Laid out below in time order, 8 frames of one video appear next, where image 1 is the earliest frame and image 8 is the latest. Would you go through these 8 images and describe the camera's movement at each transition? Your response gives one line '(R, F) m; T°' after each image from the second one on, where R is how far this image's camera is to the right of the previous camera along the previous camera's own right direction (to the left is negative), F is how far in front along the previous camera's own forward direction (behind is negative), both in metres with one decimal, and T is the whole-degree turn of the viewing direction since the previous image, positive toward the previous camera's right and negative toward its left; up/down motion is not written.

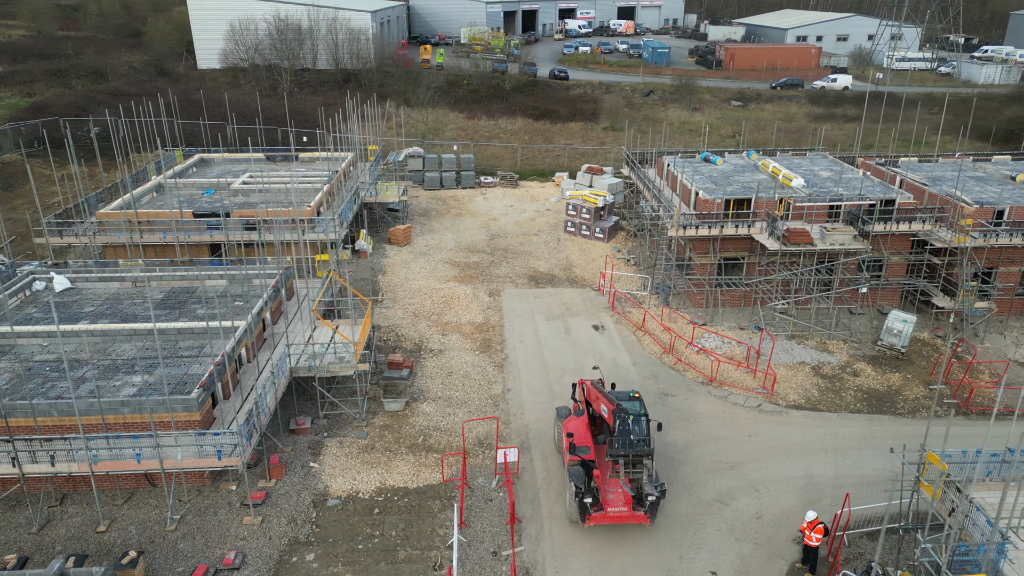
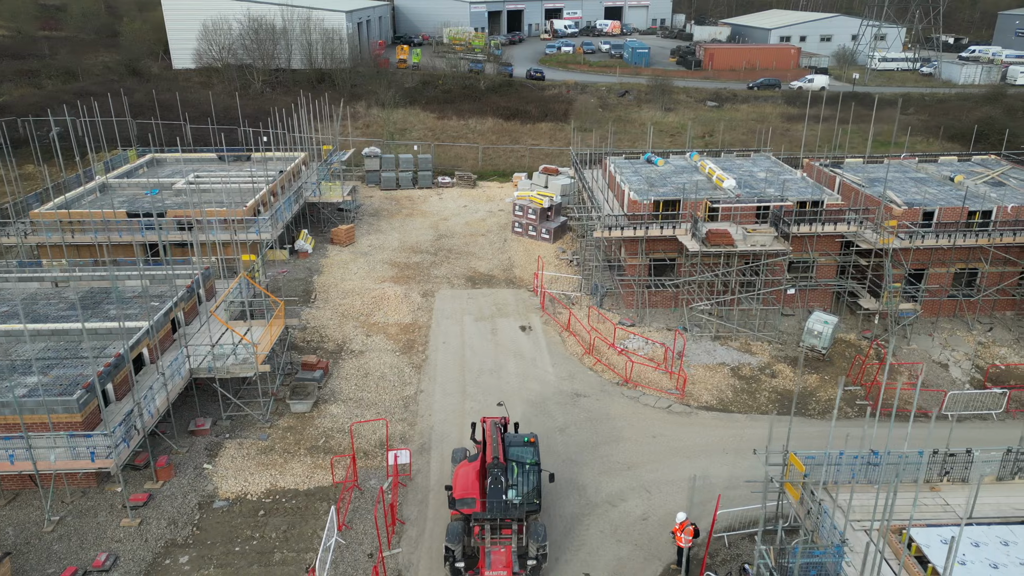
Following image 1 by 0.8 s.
(+1.8, 0.0) m; 0°
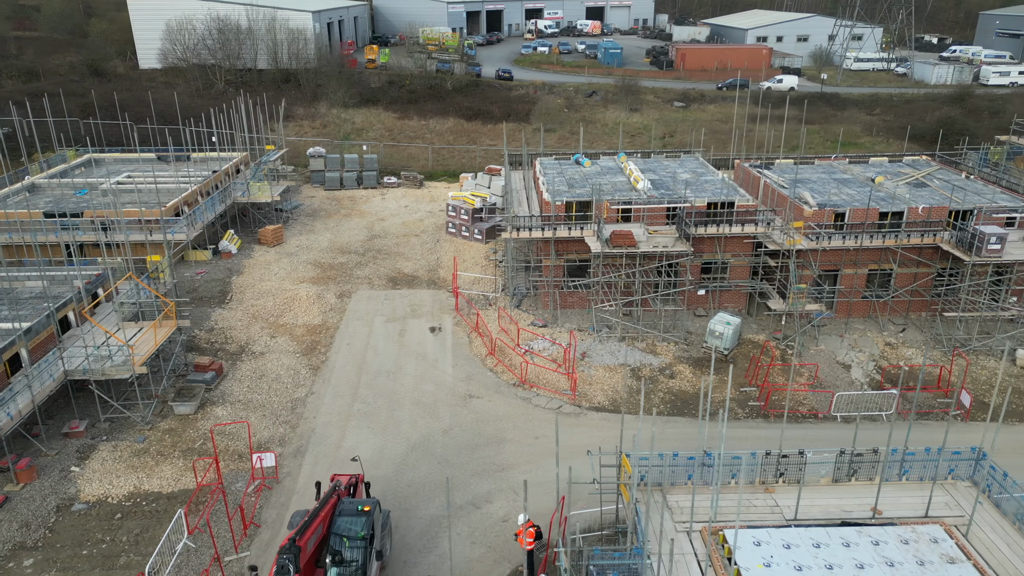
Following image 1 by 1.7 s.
(+2.2, 0.0) m; 0°
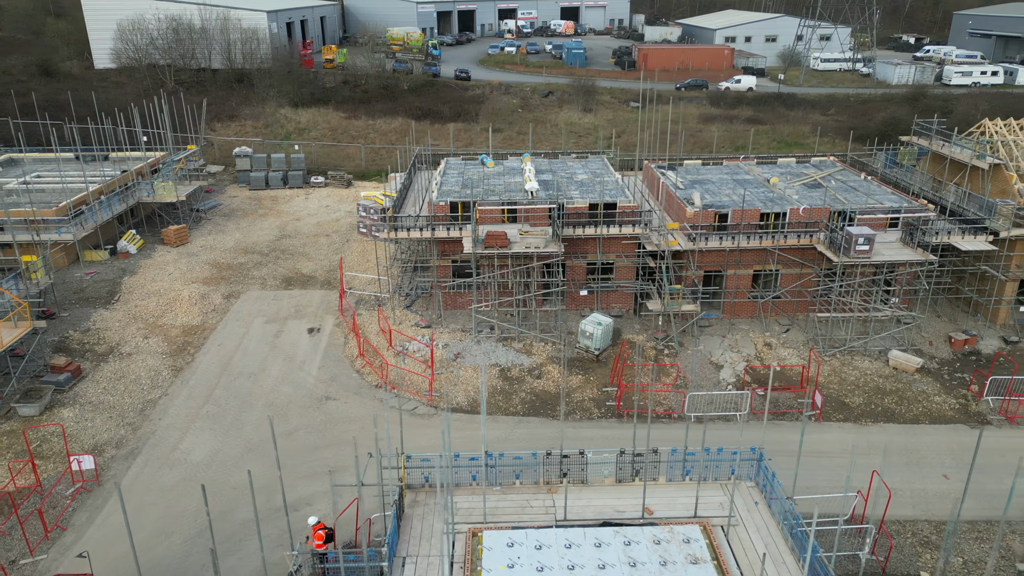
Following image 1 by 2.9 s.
(+2.9, 0.0) m; 0°
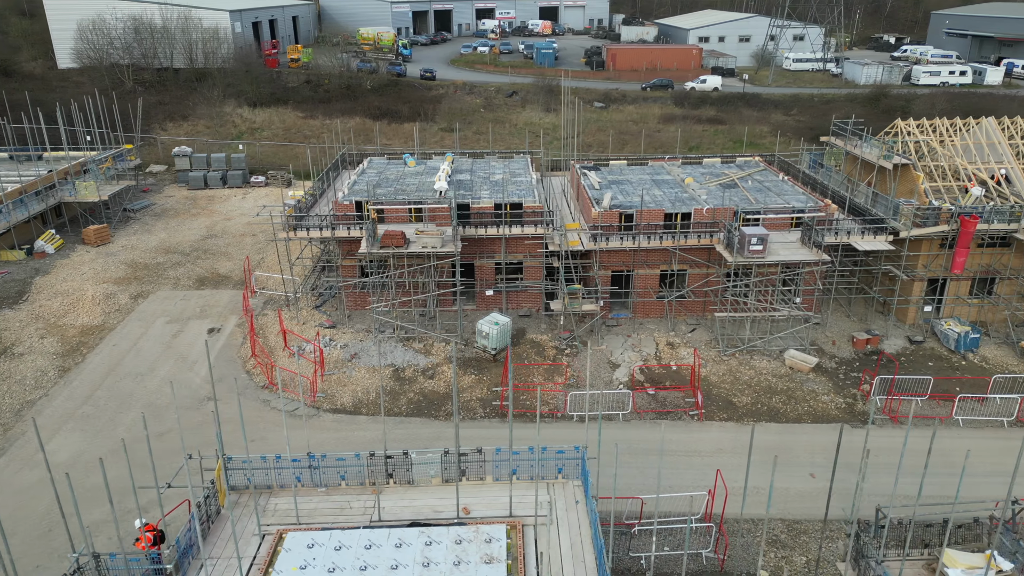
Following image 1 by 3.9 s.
(+2.3, 0.0) m; 0°
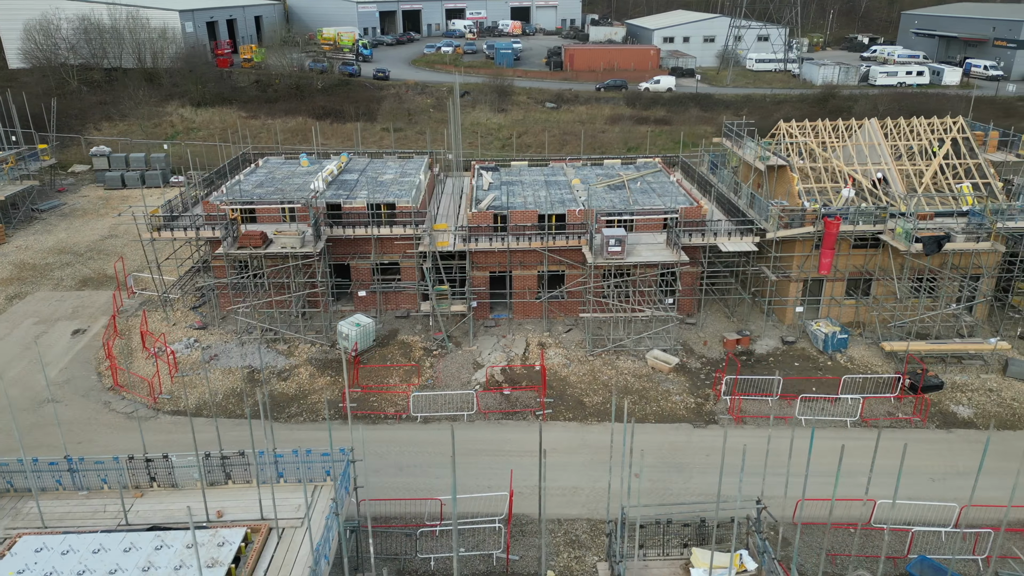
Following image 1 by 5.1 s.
(+3.1, 0.0) m; +1°
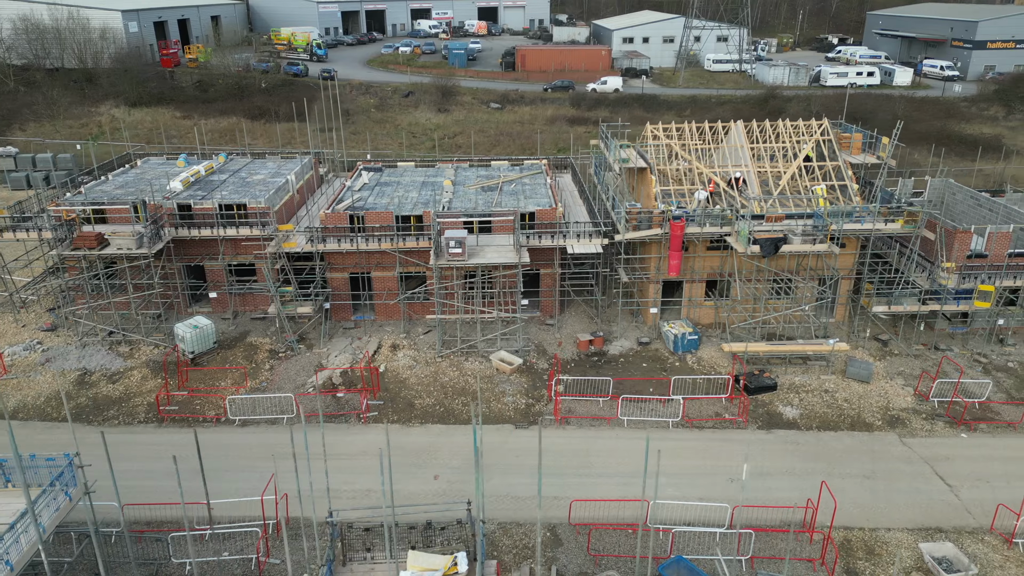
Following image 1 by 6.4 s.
(+3.6, 0.0) m; +1°
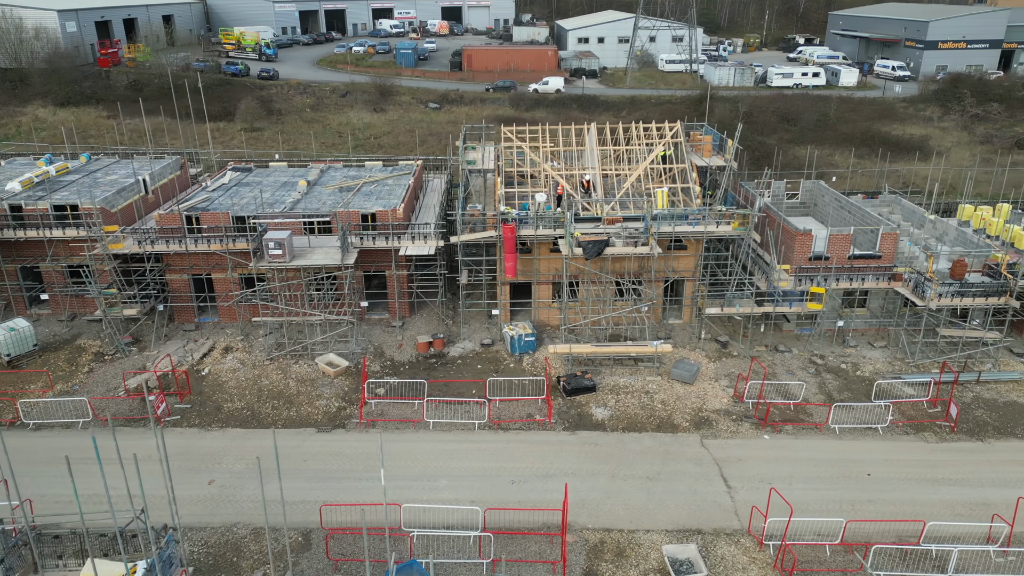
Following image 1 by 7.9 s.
(+4.0, 0.0) m; +1°
